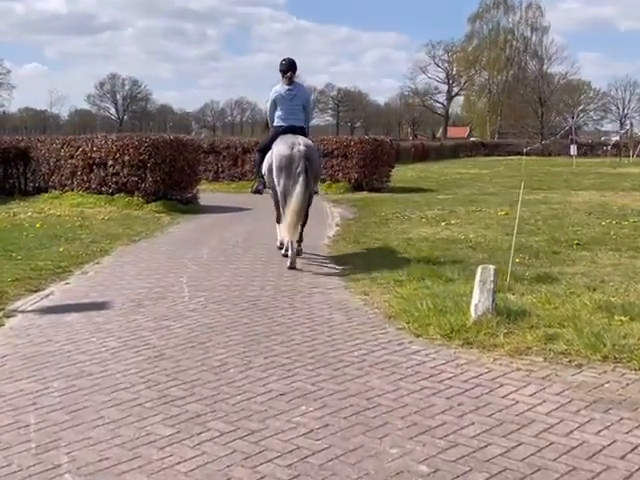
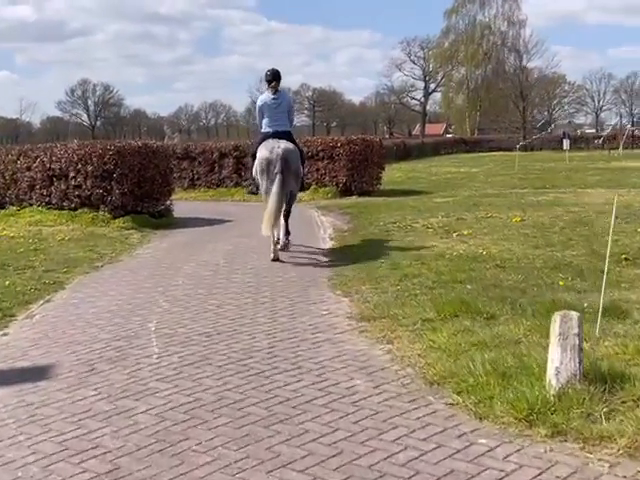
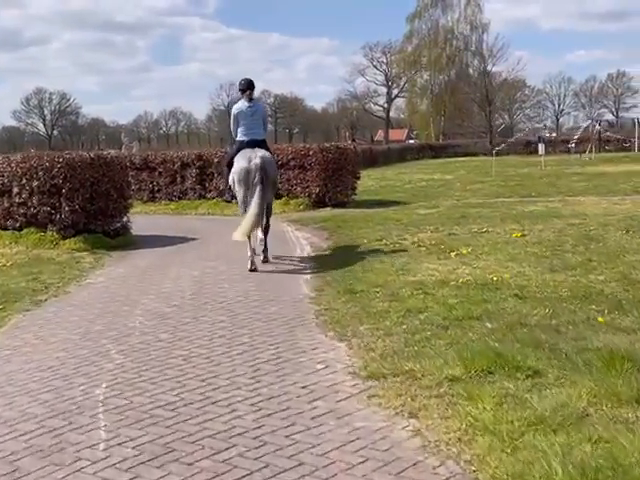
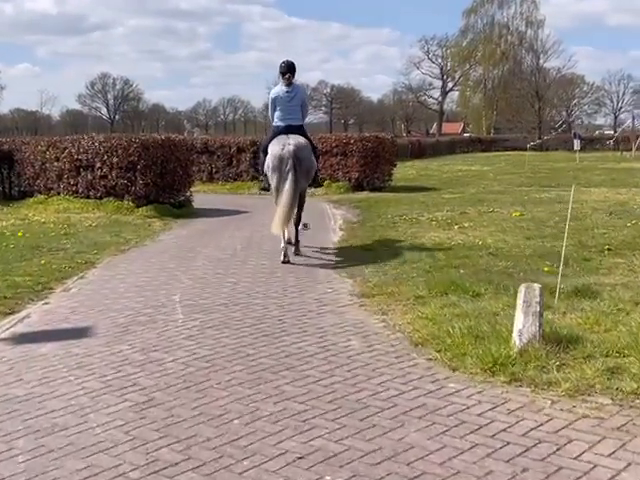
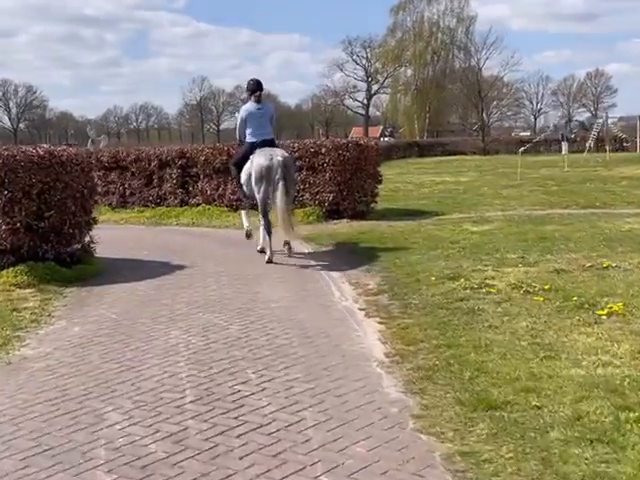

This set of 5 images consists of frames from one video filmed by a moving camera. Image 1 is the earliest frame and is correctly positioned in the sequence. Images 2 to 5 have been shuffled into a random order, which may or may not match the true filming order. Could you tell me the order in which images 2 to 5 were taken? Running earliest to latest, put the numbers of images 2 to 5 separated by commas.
4, 2, 3, 5
